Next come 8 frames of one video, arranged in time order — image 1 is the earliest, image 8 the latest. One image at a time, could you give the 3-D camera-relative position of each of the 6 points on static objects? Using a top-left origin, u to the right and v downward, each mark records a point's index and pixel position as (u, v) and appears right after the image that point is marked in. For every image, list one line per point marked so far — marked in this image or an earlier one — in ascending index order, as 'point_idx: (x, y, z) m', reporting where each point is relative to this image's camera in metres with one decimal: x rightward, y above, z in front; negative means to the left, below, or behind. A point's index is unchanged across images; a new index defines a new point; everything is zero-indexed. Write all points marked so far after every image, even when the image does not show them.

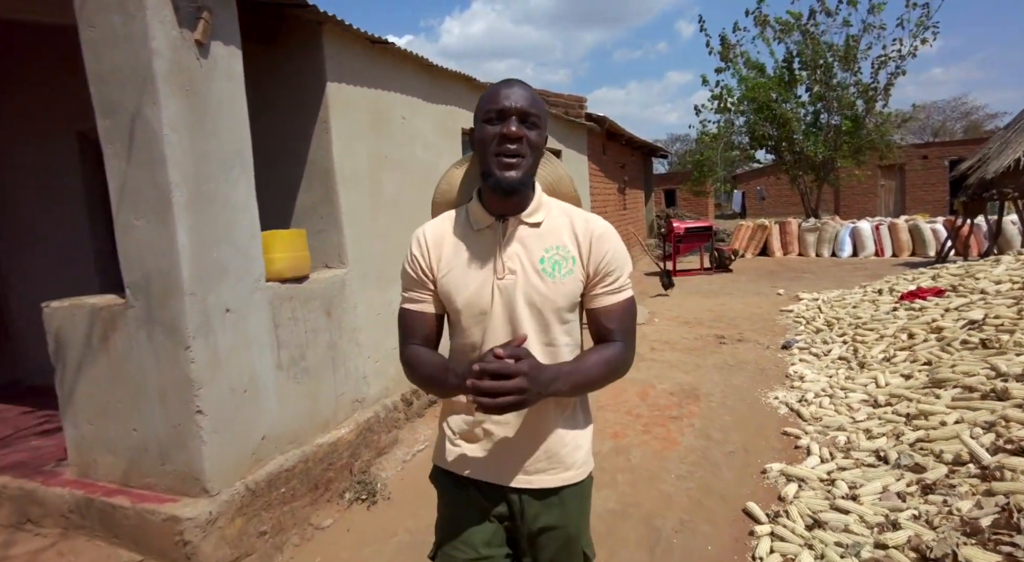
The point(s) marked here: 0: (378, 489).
0: (-0.8, -1.3, +3.5) m
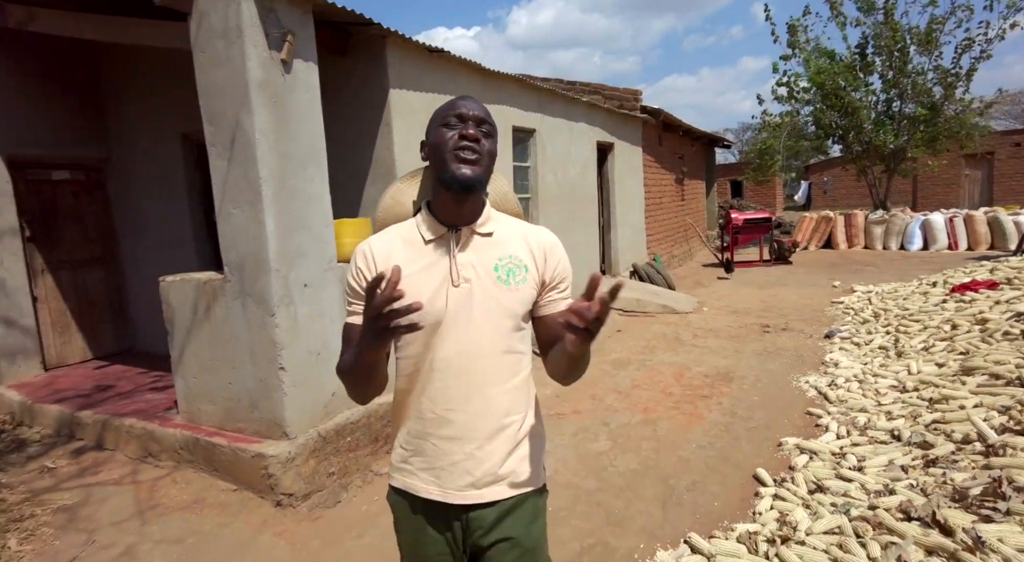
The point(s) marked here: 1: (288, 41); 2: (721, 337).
0: (-0.6, -1.2, +4.0) m
1: (-1.4, +1.5, +3.4) m
2: (+2.4, -0.6, +6.2) m
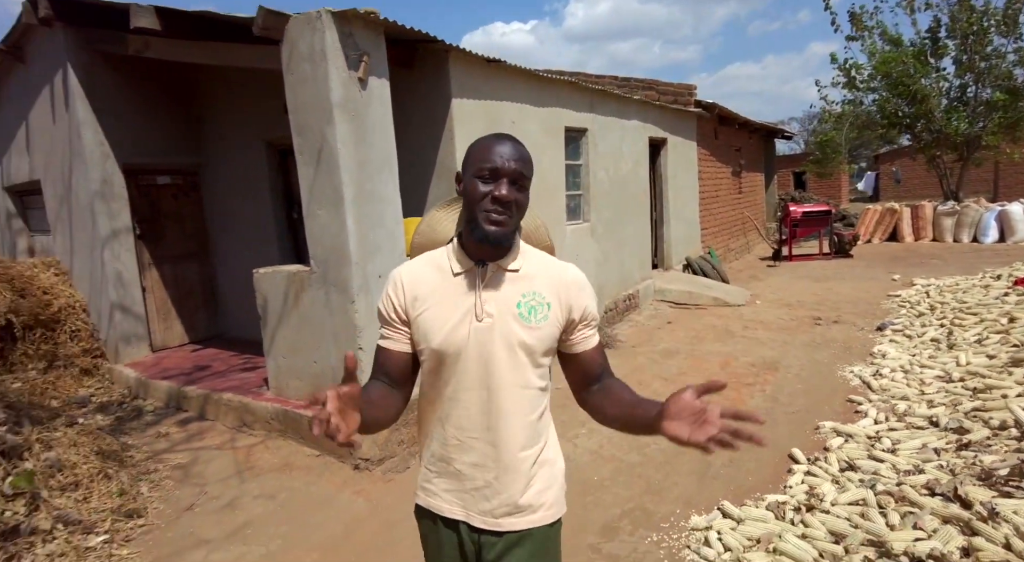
0: (-0.2, -1.1, +4.4) m
1: (-1.0, +1.5, +3.9) m
2: (+3.0, -0.5, +6.4) m
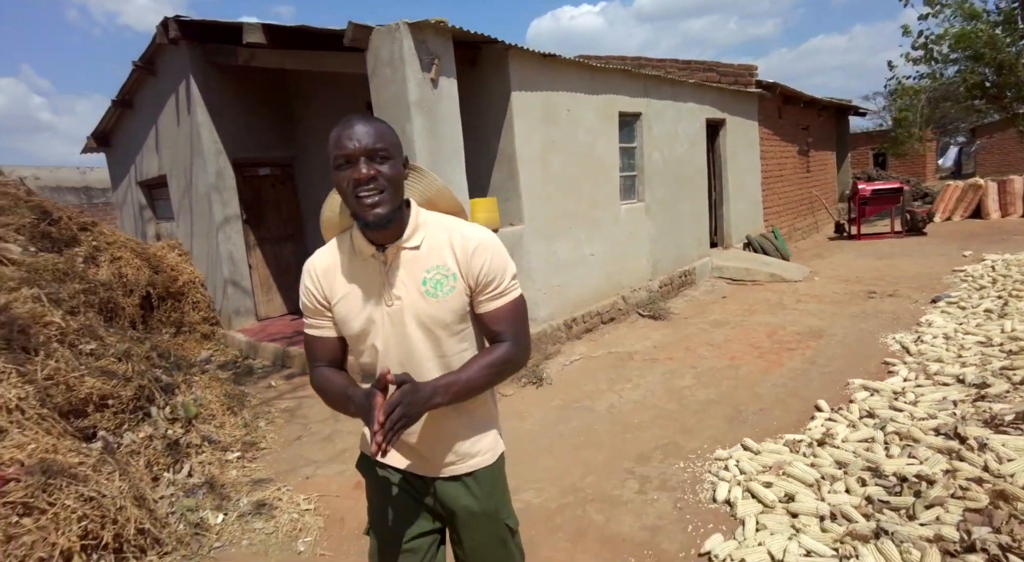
0: (+0.3, -0.9, +5.0) m
1: (-0.6, +1.8, +4.5) m
2: (+3.7, -0.2, +6.5) m
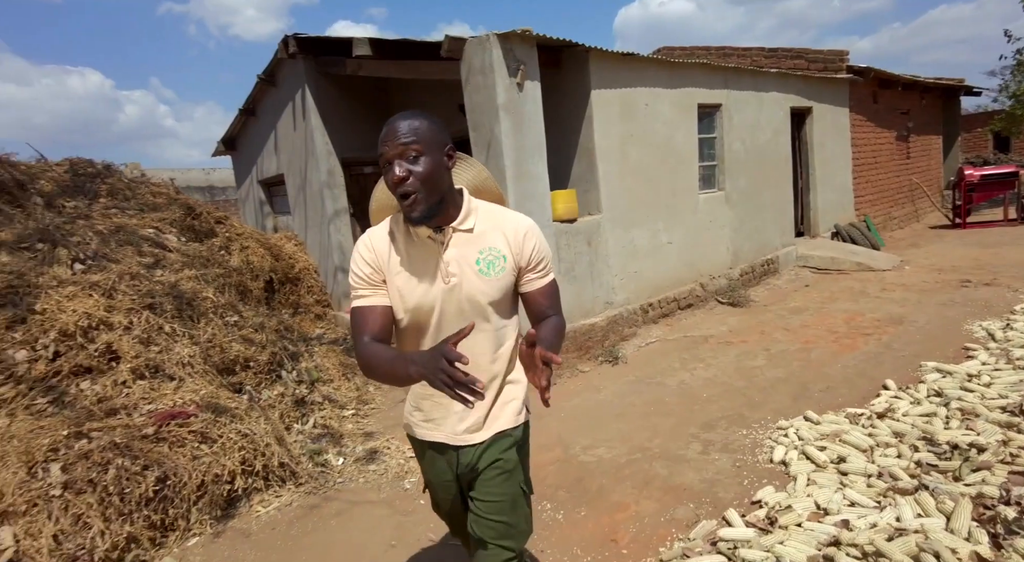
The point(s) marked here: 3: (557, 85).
0: (+1.0, -0.7, +5.4) m
1: (+0.1, +1.9, +5.0) m
2: (+4.6, -0.1, +6.4) m
3: (+0.5, +2.0, +5.7) m
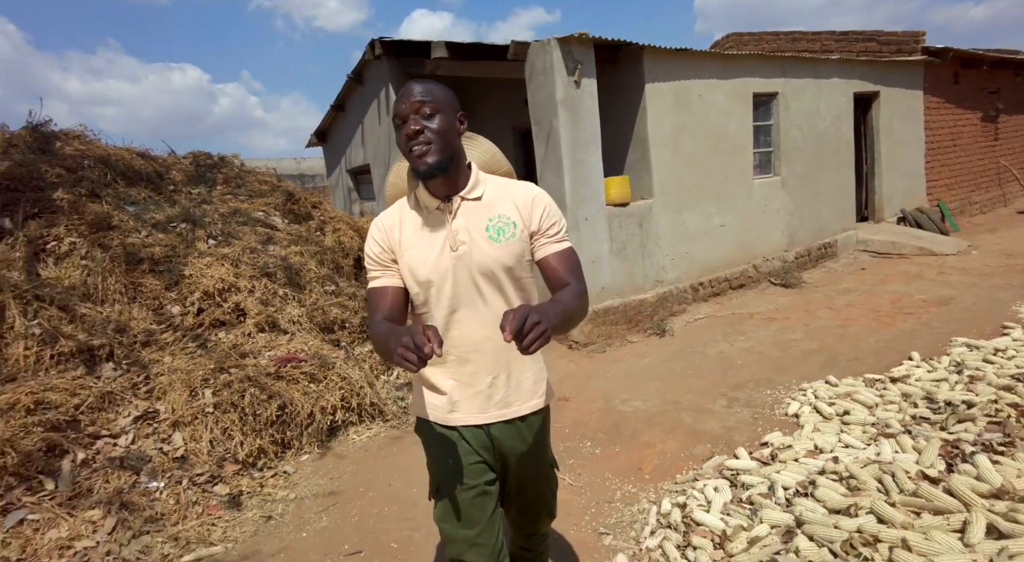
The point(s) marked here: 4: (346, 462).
0: (+1.6, -0.5, +5.9) m
1: (+0.7, +2.2, +5.6) m
2: (+5.3, +0.1, +6.4) m
3: (+1.1, +2.3, +6.2) m
4: (-1.2, -1.3, +4.0) m
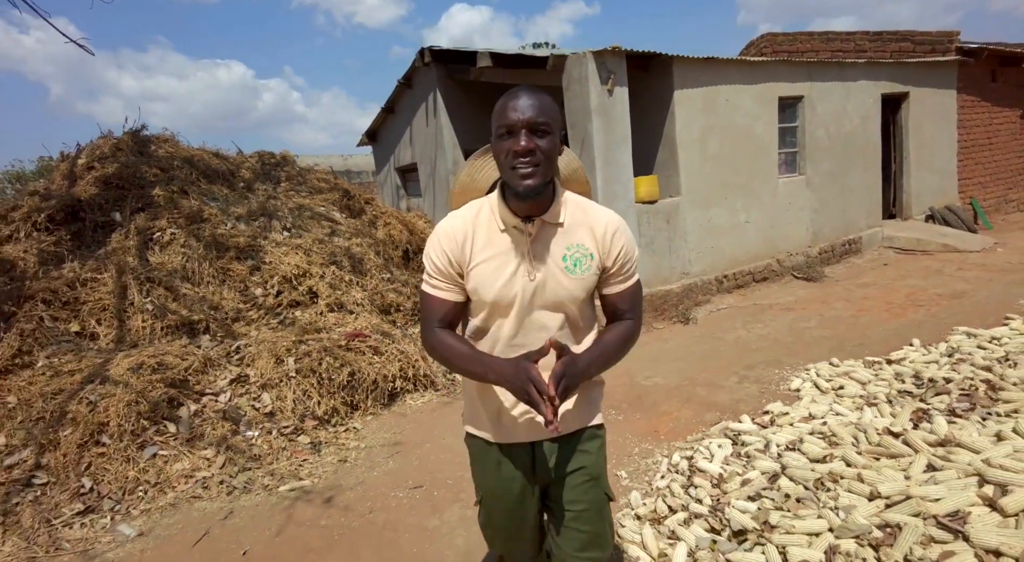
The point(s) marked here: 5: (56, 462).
0: (+2.1, -0.4, +6.4) m
1: (+1.1, +2.3, +6.1) m
2: (+5.8, +0.1, +6.7) m
3: (+1.6, +2.4, +6.7) m
4: (-0.9, -1.2, +4.6) m
5: (-3.0, -1.2, +3.6) m
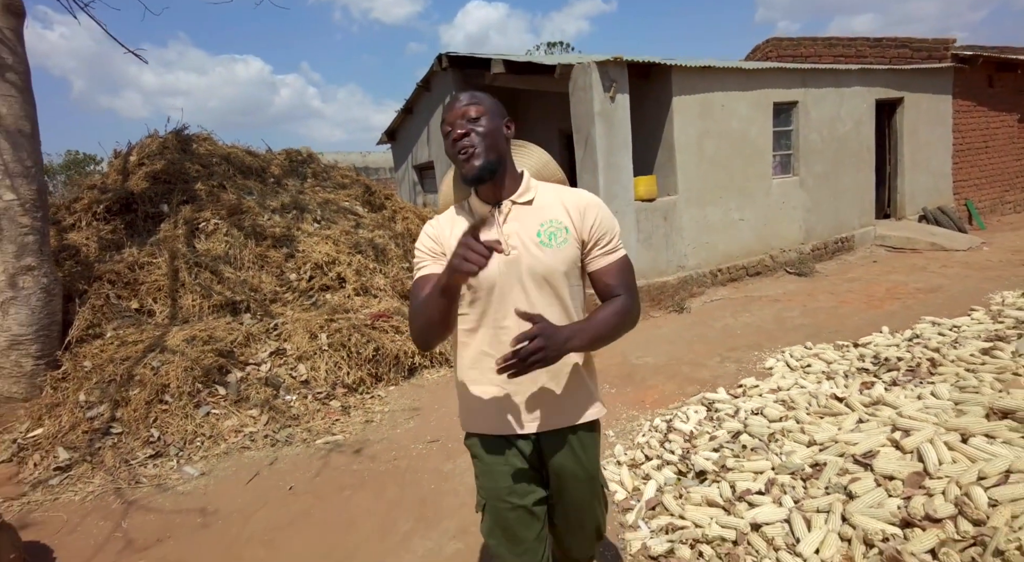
0: (+2.2, -0.3, +6.9) m
1: (+1.2, +2.4, +6.6) m
2: (+5.9, +0.2, +7.1) m
3: (+1.8, +2.5, +7.2) m
4: (-0.8, -1.1, +5.2) m
5: (-3.0, -1.0, +4.2) m
